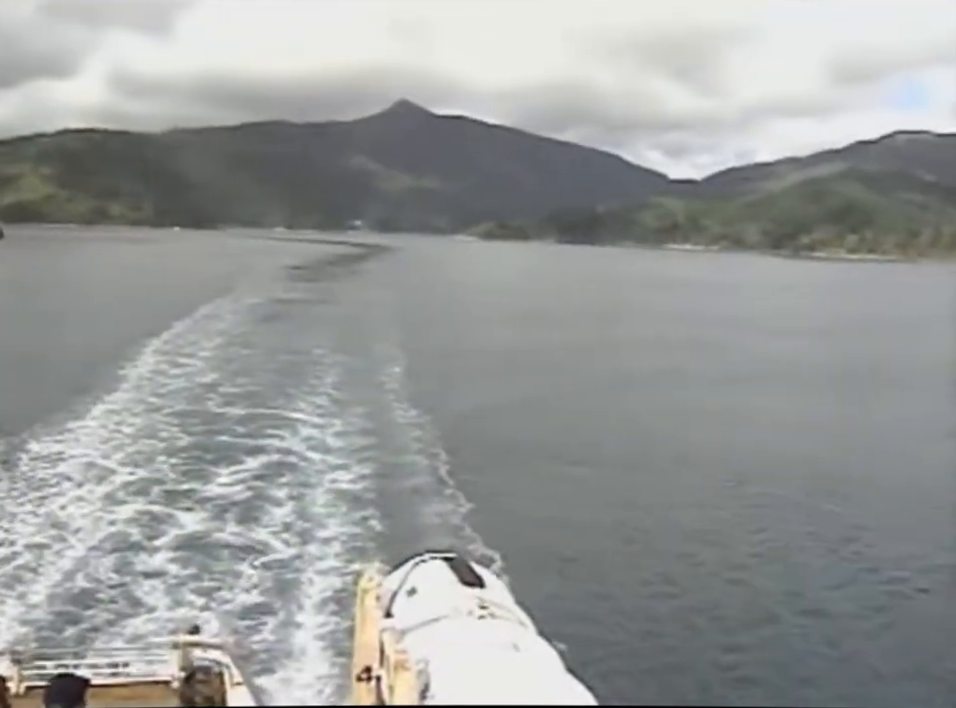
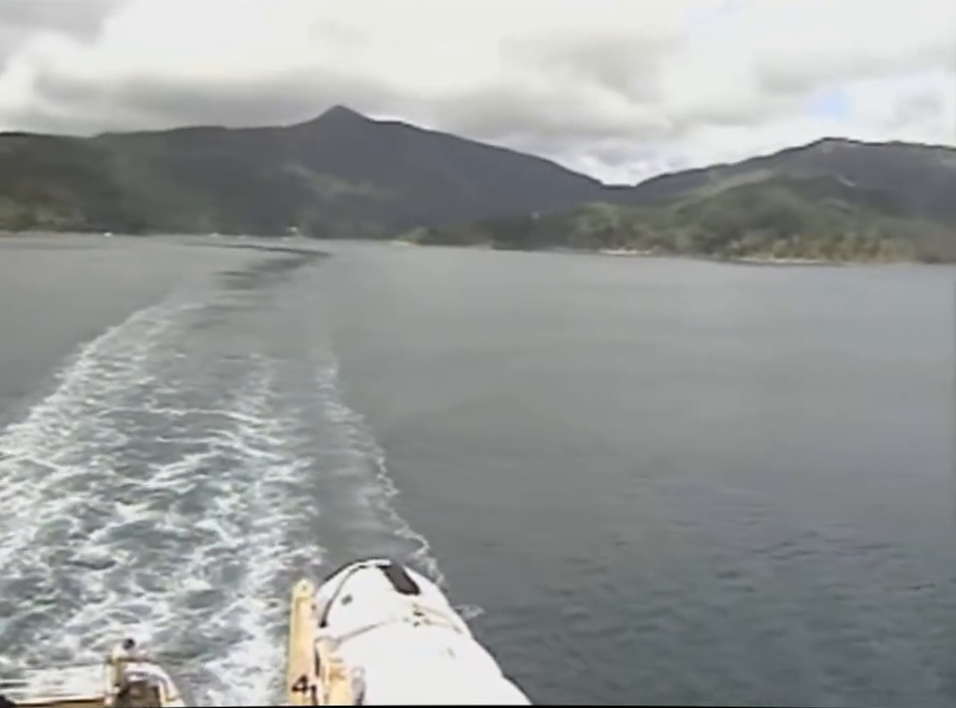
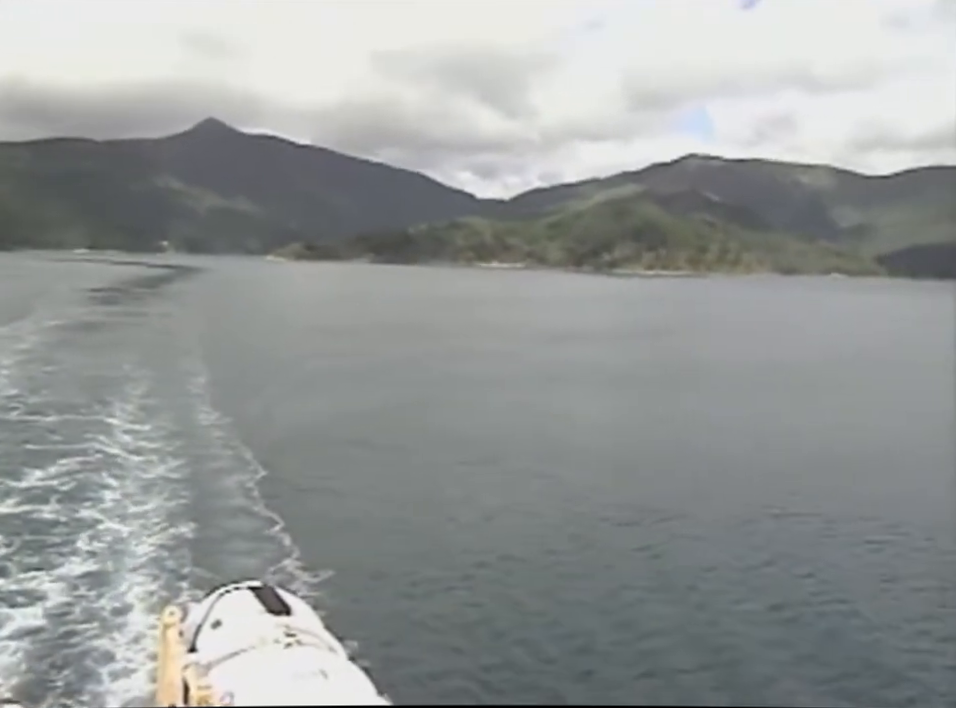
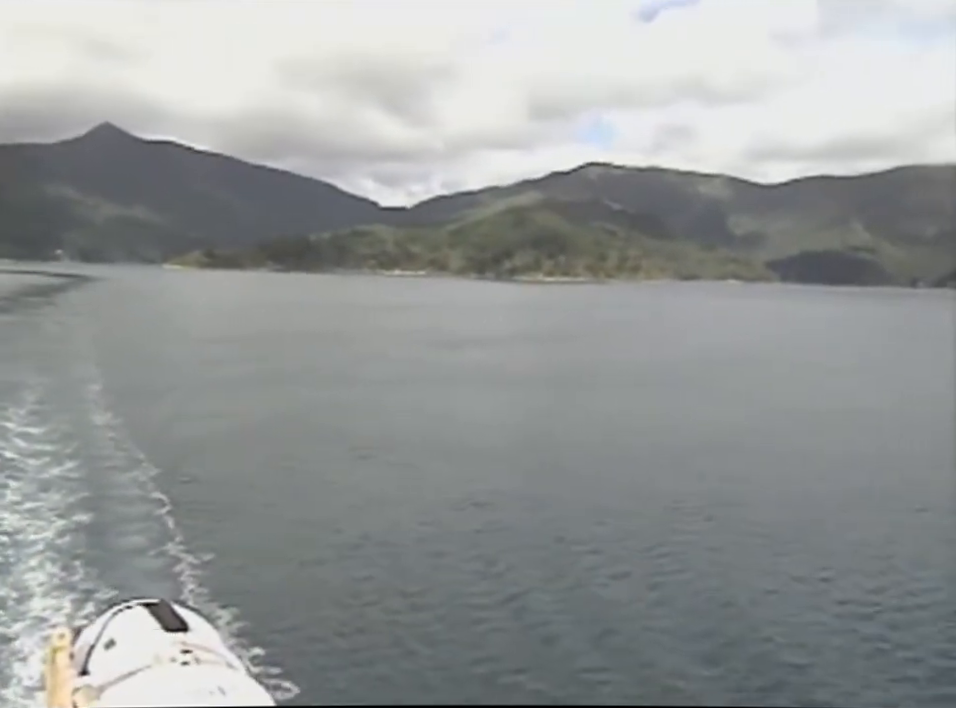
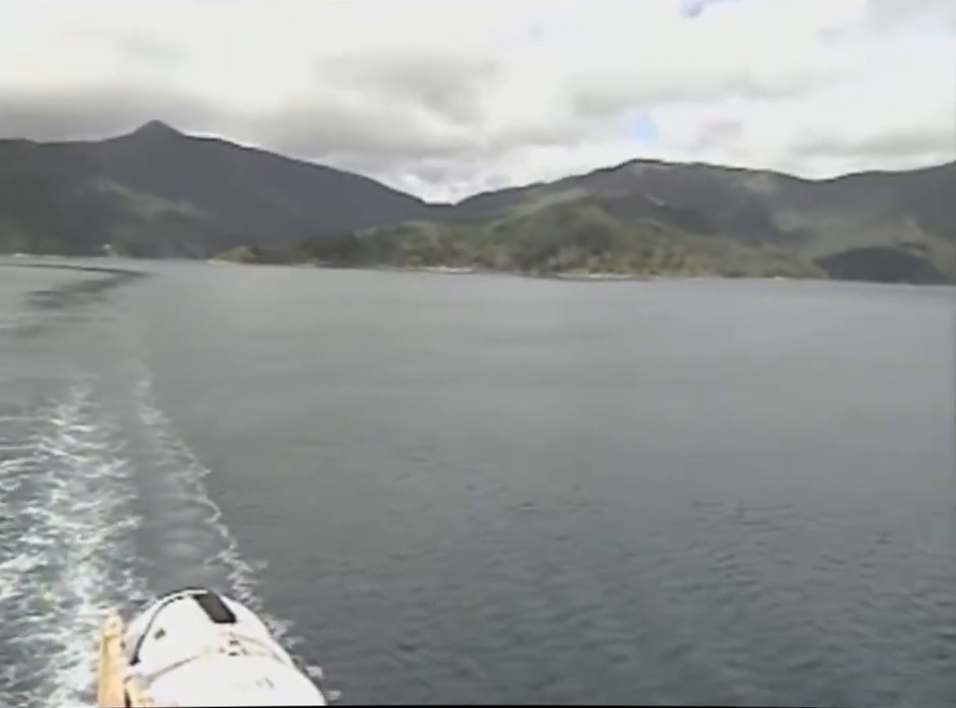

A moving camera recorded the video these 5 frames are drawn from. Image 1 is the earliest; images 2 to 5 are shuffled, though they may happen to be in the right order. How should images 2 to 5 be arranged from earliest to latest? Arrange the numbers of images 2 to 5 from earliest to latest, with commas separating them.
2, 3, 5, 4
